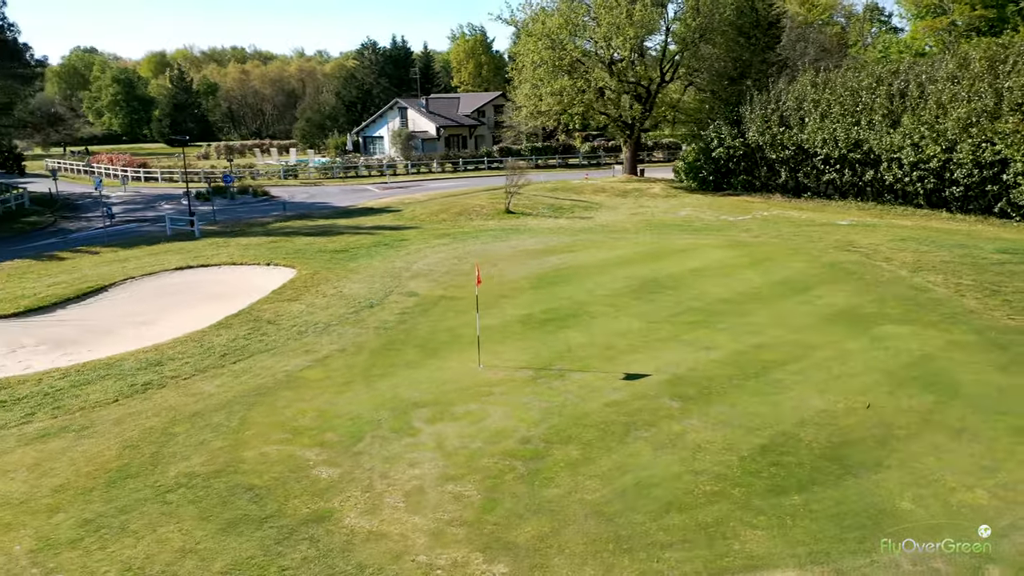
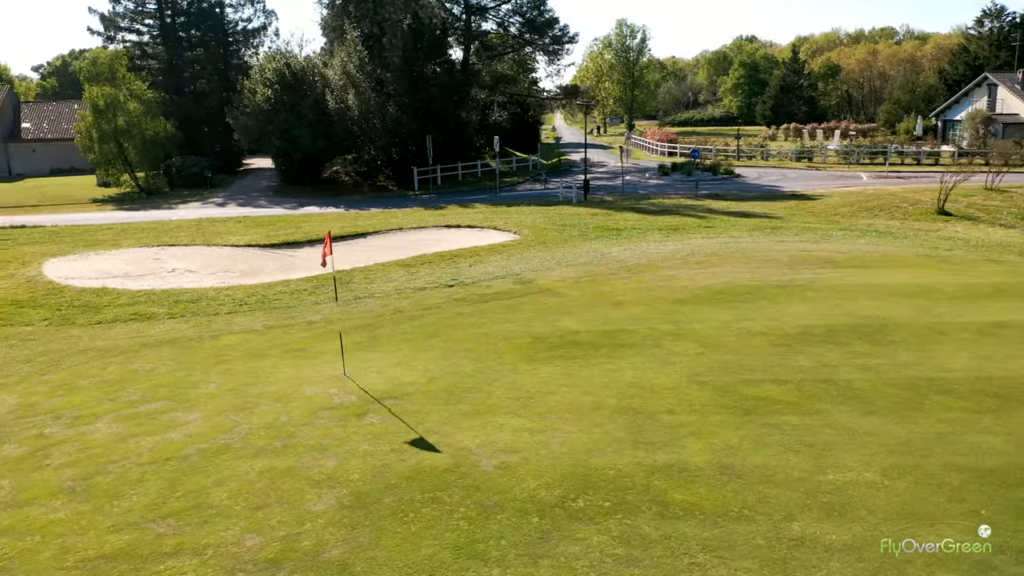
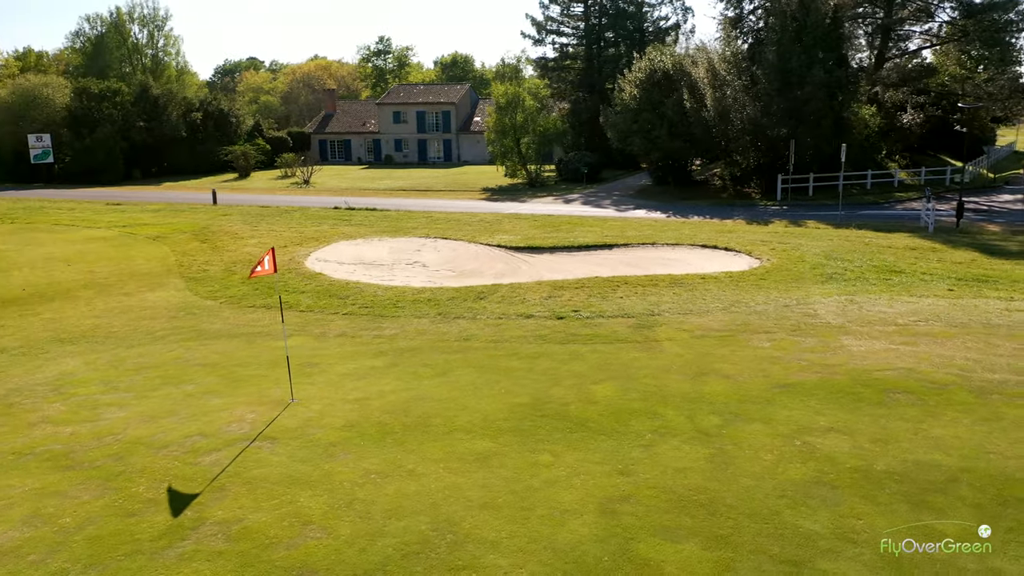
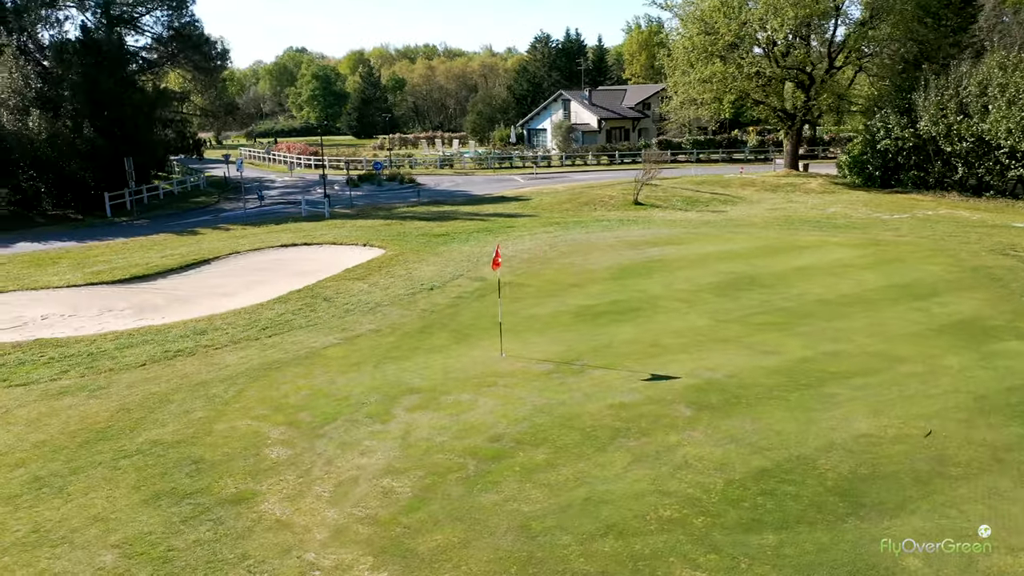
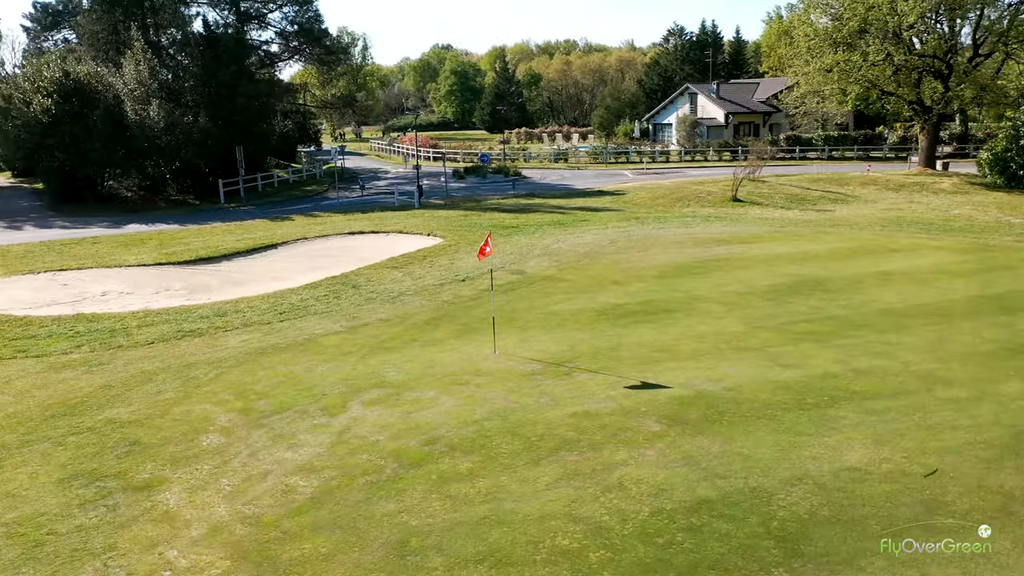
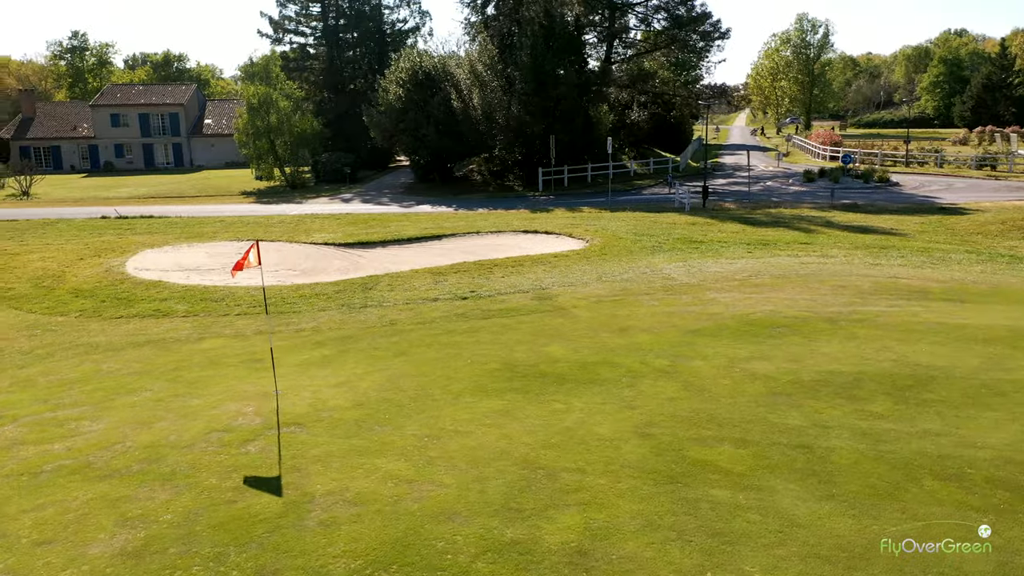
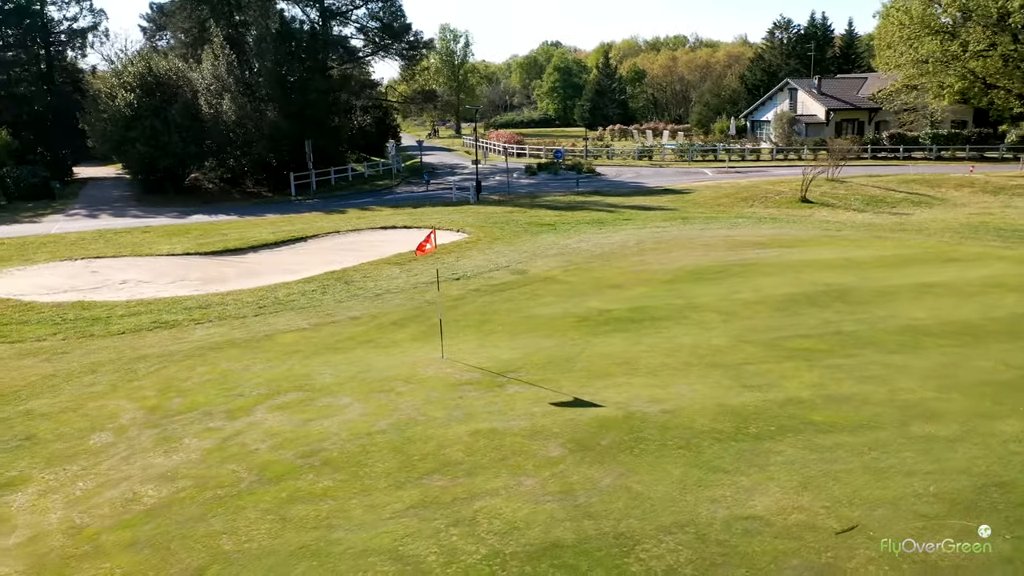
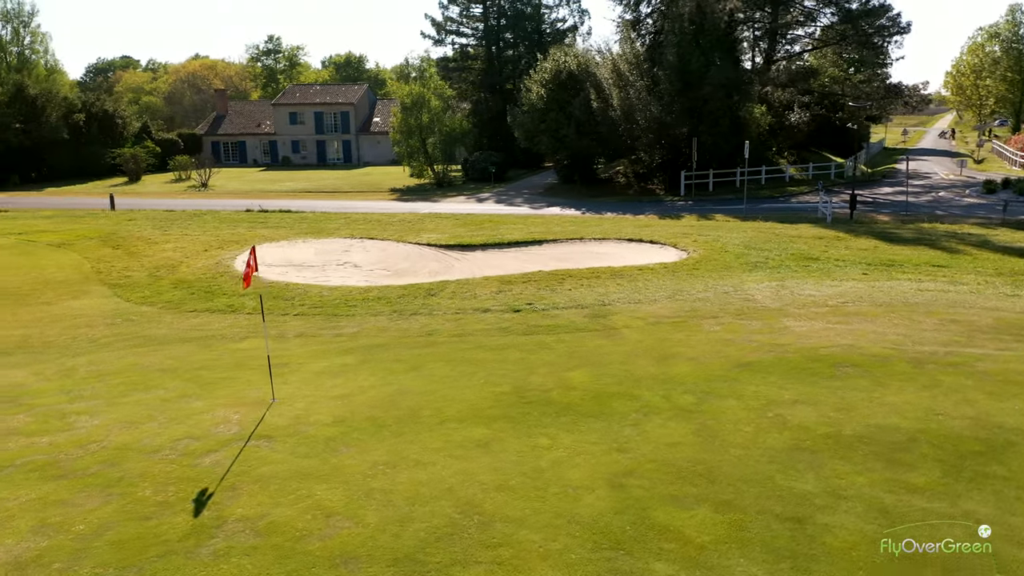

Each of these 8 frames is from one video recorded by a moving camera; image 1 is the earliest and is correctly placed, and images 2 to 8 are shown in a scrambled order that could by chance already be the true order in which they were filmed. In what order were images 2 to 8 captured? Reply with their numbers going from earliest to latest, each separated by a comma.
4, 5, 7, 2, 6, 8, 3
